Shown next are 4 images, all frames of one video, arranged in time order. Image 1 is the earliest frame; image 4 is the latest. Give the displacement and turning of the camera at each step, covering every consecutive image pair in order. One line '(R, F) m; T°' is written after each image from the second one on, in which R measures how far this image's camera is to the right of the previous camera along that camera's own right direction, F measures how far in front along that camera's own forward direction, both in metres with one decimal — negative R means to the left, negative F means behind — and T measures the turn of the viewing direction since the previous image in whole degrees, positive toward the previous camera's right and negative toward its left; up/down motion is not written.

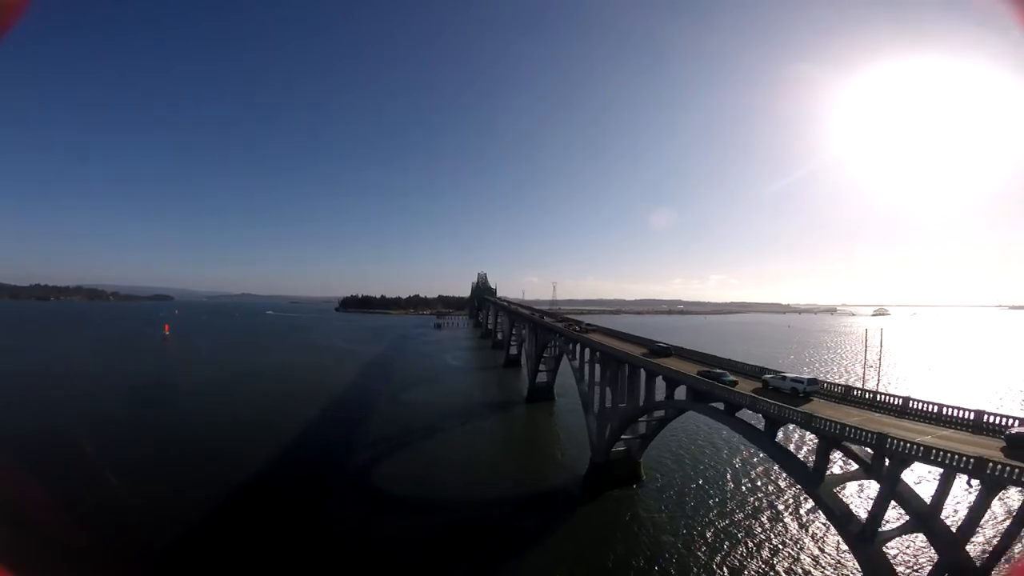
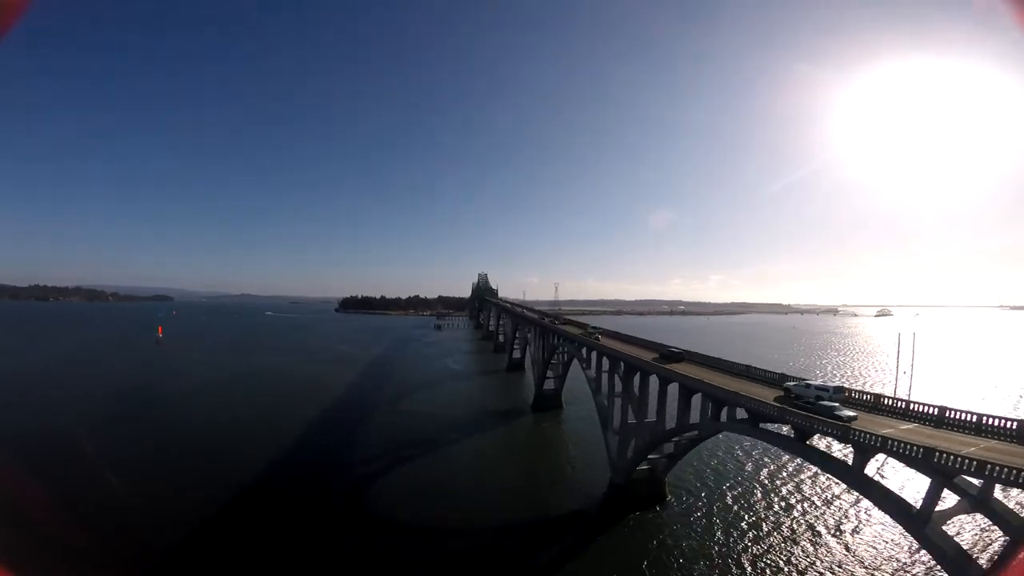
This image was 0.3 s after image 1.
(-0.1, +0.6) m; 0°
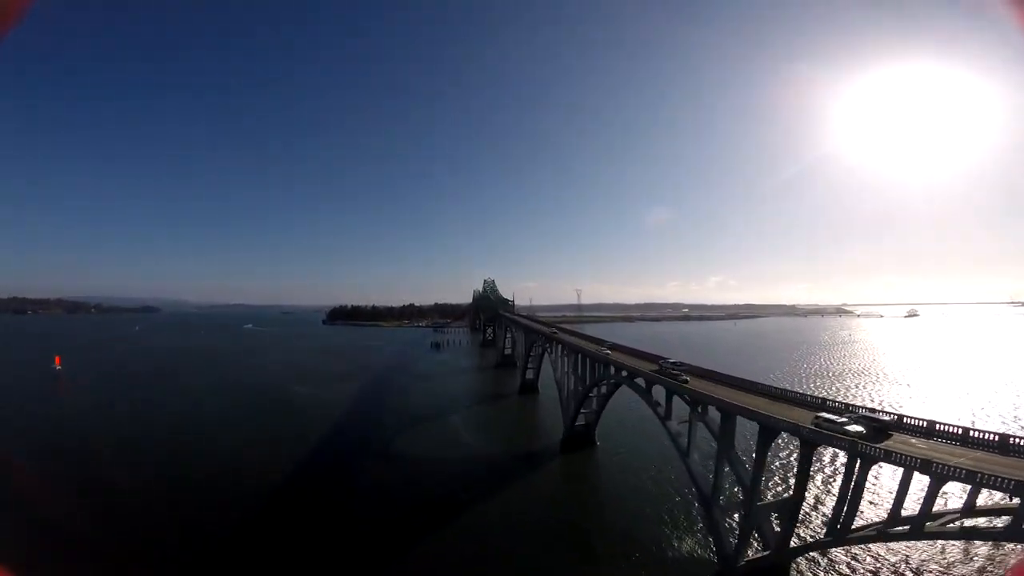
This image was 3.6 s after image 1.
(-1.2, +6.8) m; +1°
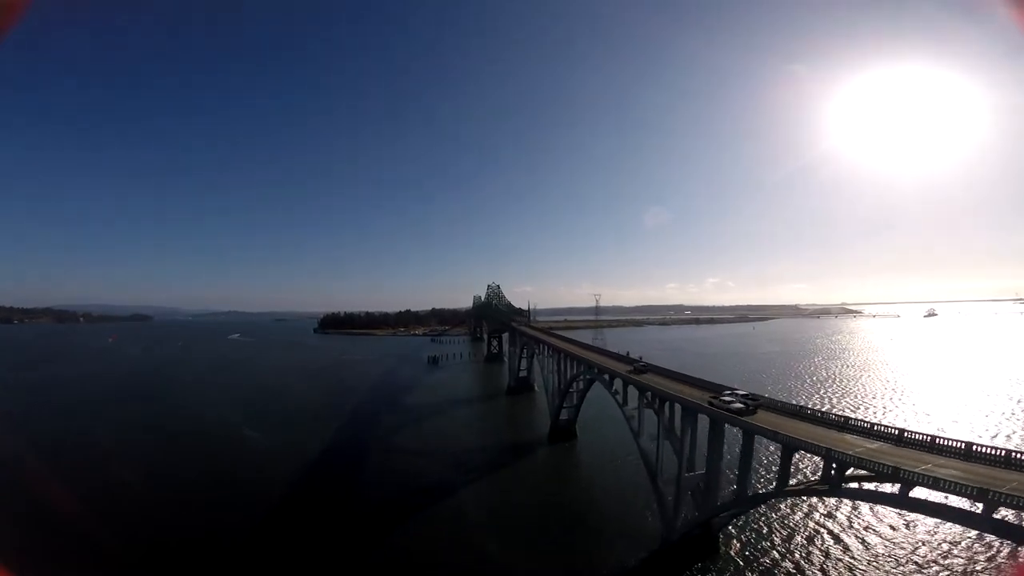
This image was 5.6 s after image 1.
(-0.7, +4.0) m; 0°
